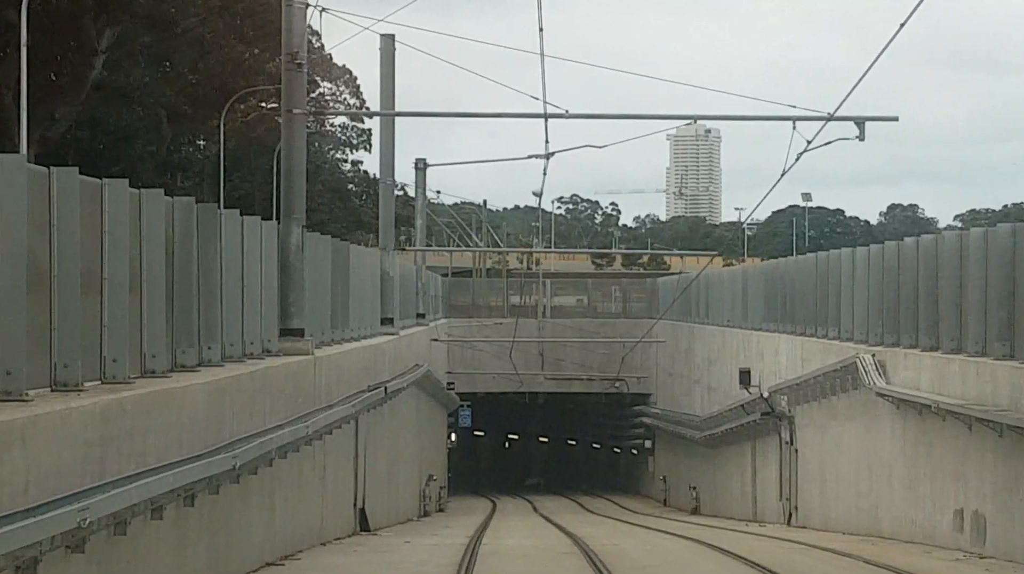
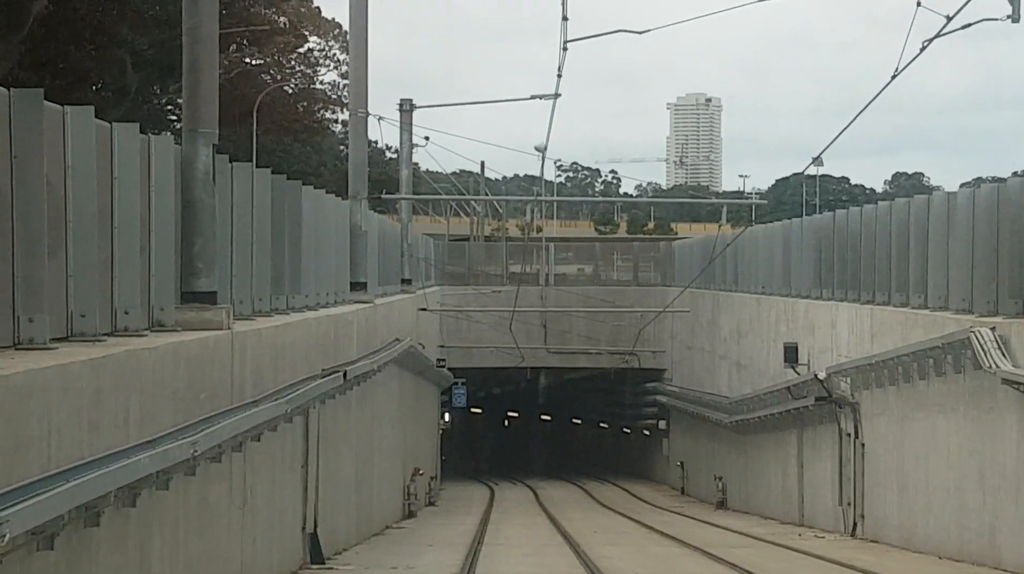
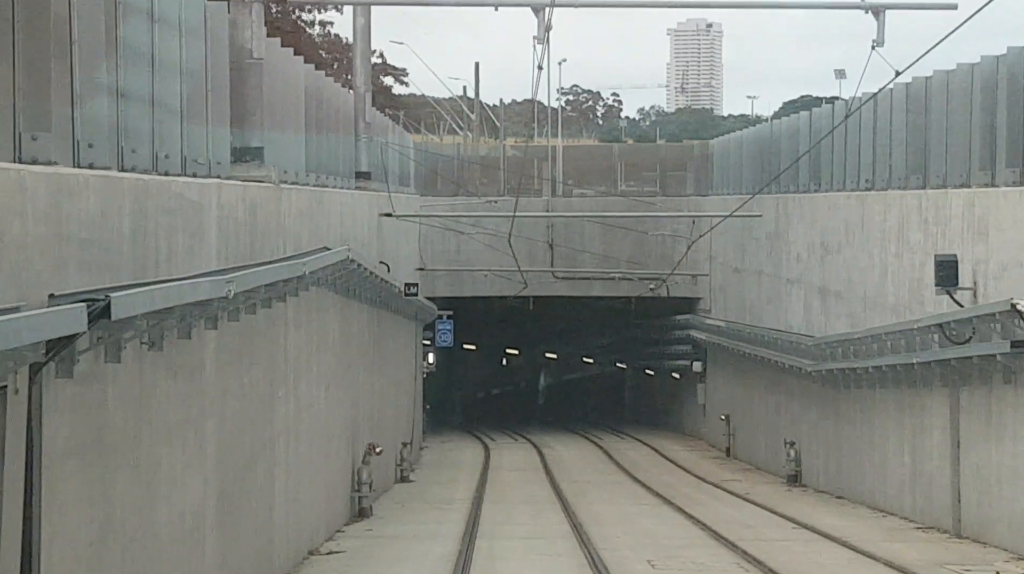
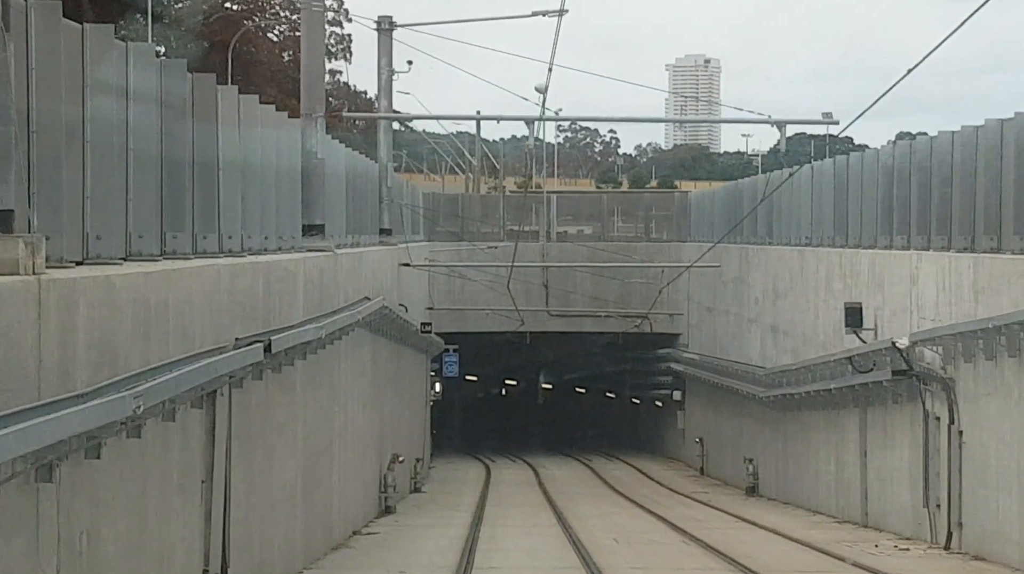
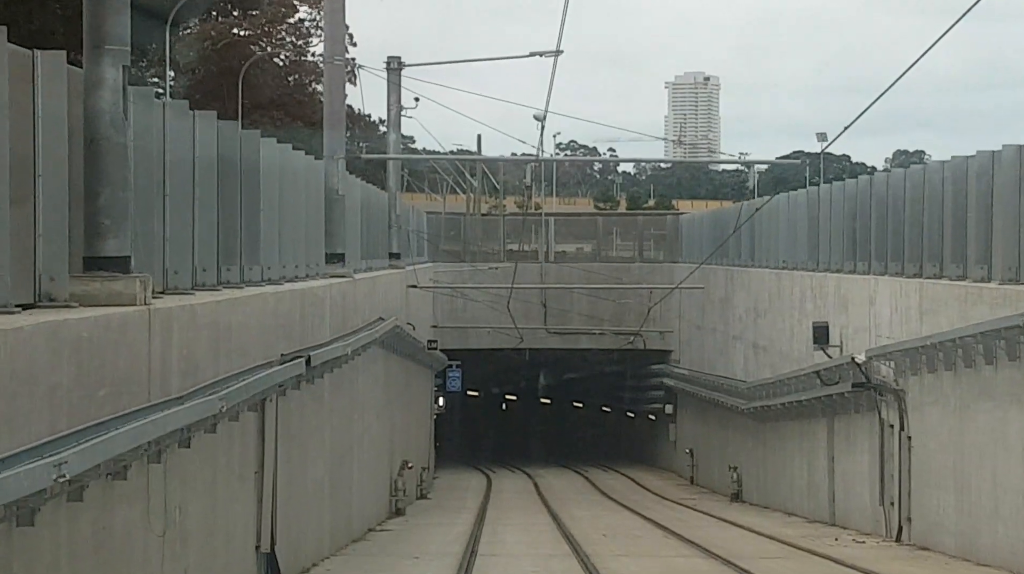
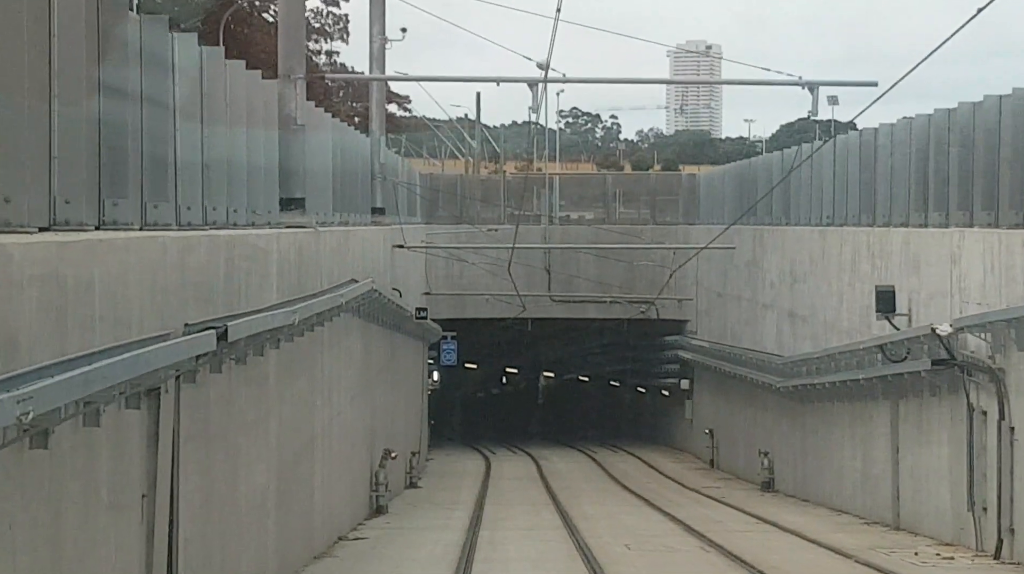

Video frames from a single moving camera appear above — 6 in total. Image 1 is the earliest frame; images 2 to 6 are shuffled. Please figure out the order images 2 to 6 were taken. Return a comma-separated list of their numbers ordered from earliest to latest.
2, 5, 4, 6, 3
